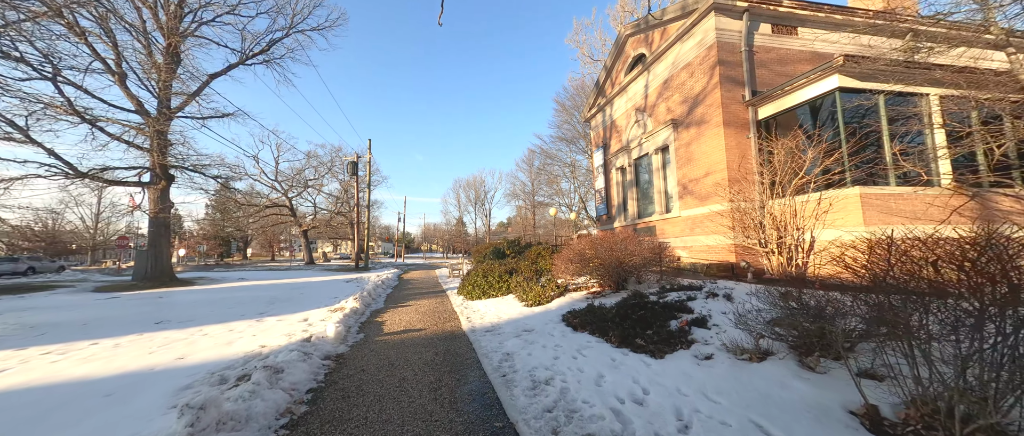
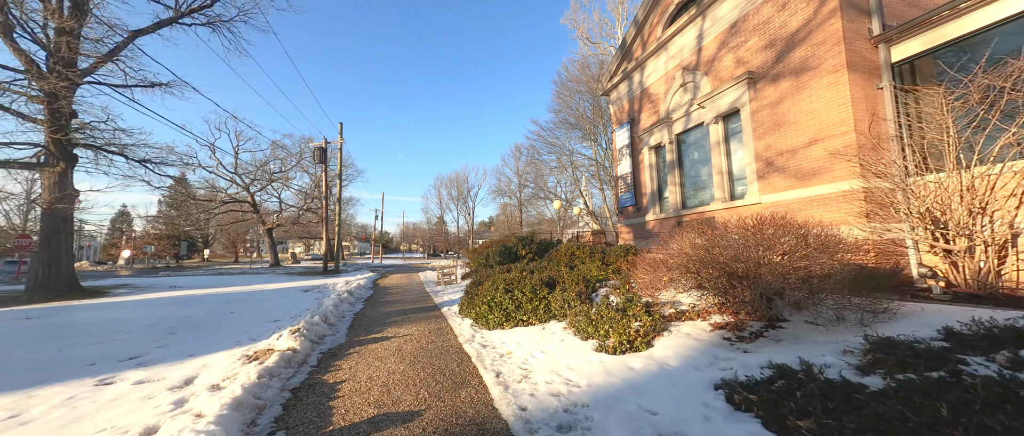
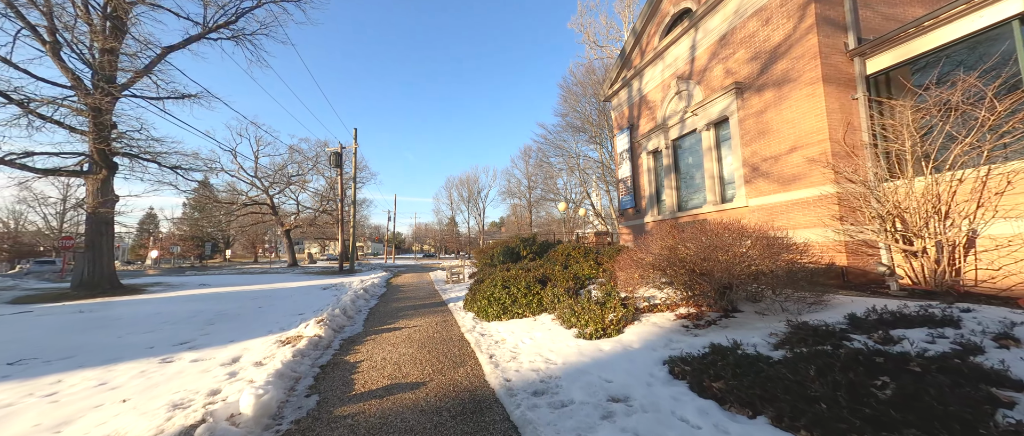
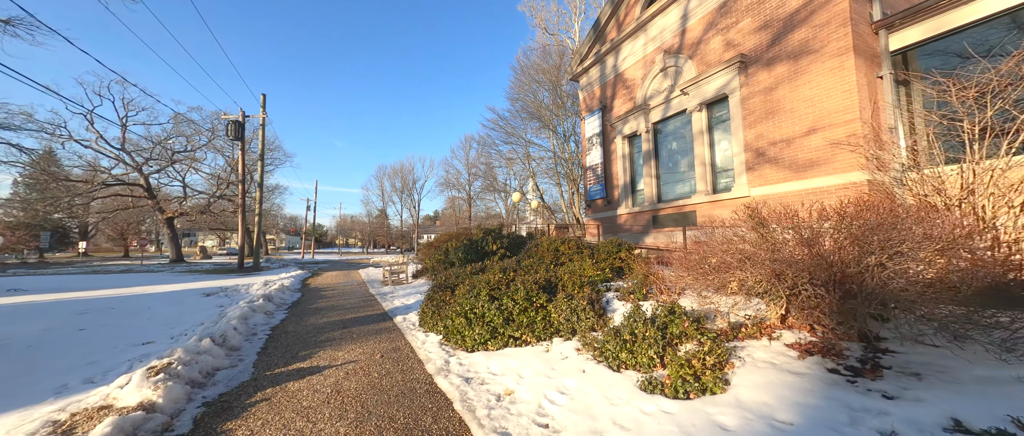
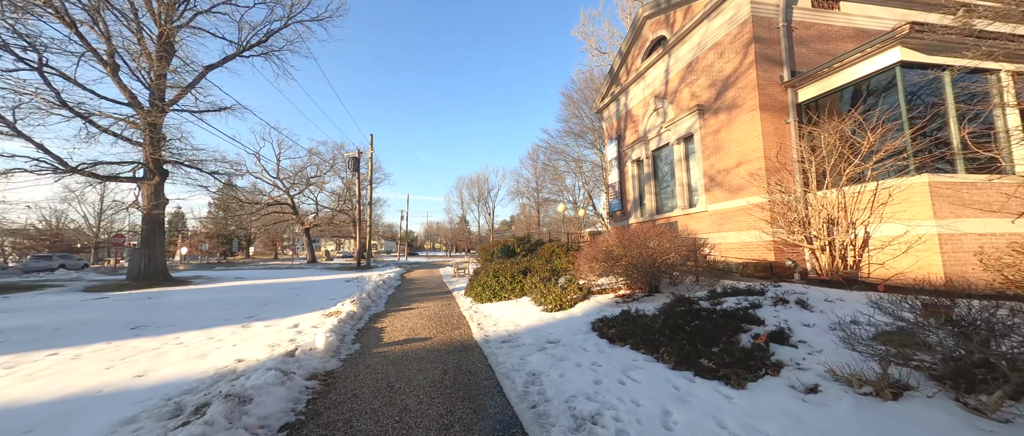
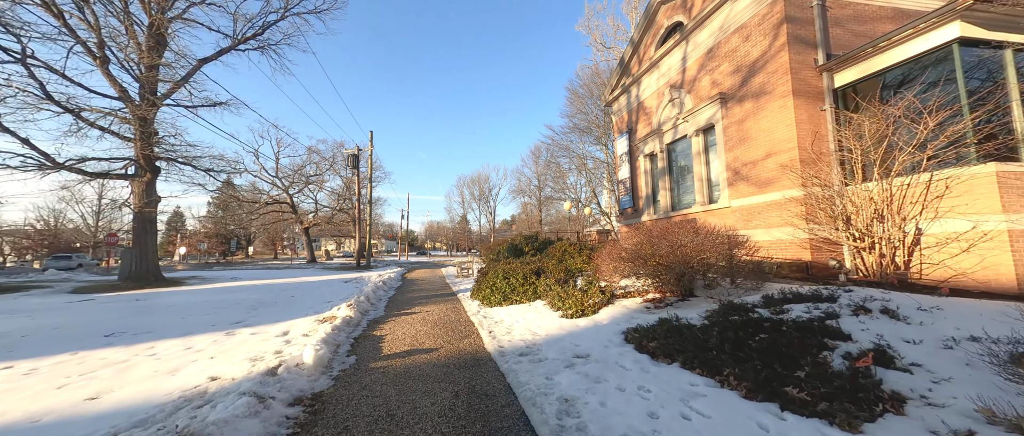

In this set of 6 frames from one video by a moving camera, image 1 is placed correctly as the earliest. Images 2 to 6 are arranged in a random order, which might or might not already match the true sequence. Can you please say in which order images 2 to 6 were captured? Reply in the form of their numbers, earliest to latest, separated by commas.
5, 6, 3, 2, 4
